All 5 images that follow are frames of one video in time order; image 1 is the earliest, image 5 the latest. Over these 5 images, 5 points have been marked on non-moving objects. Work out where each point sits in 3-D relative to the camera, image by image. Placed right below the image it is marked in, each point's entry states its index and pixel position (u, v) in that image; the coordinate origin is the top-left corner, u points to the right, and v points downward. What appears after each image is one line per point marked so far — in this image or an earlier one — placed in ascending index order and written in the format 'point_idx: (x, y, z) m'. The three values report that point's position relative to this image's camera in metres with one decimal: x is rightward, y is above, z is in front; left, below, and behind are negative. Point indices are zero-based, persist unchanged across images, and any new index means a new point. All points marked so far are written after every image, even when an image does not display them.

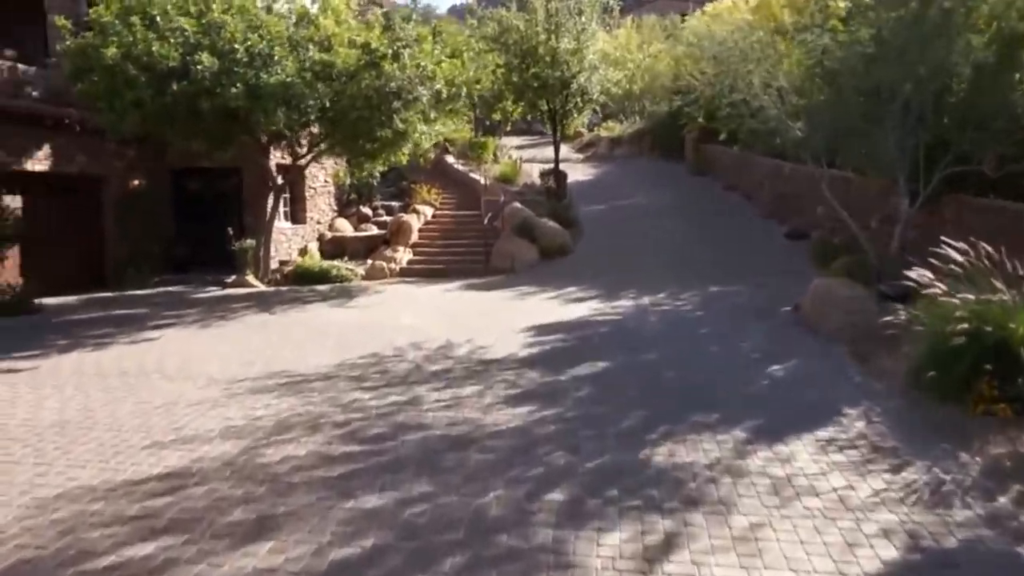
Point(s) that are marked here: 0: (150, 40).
0: (-6.1, +4.2, +13.2) m
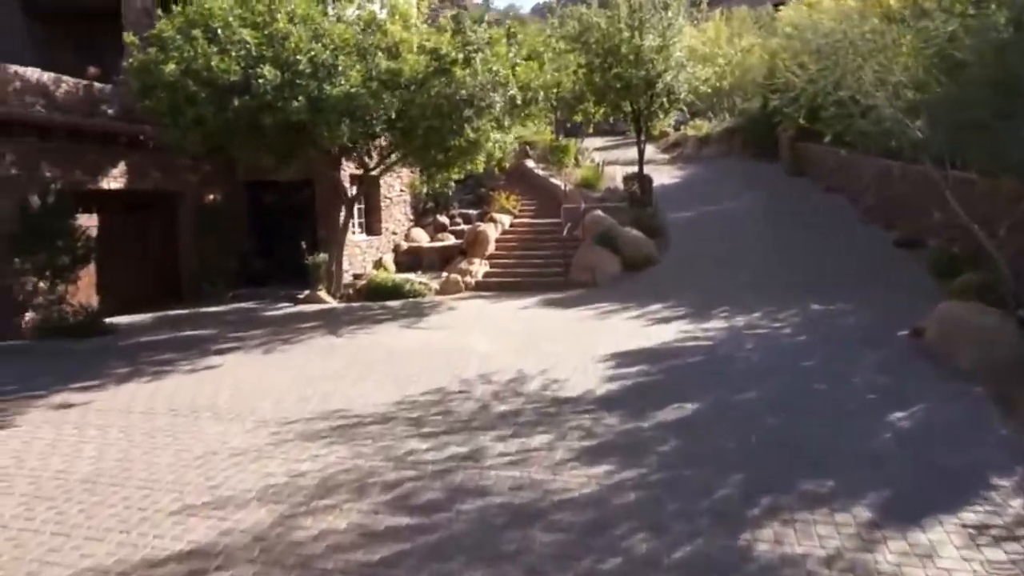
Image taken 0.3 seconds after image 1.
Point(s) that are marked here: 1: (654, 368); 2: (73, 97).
0: (-4.9, +3.8, +12.7) m
1: (+2.0, -1.1, +11.0) m
2: (-9.2, +4.0, +16.3) m
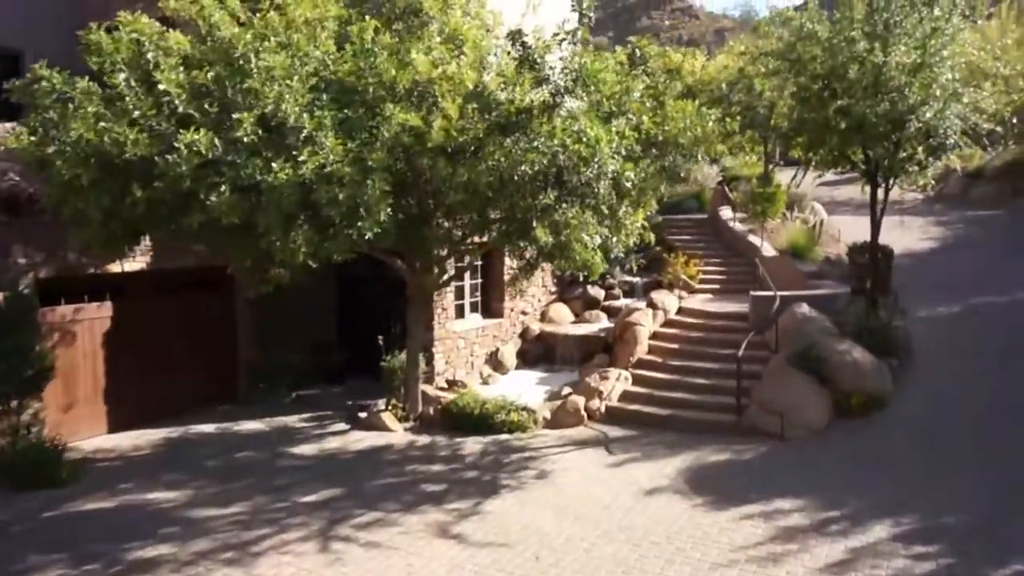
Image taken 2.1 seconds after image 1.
0: (-4.0, +1.8, +7.9) m
1: (+1.8, -3.4, +4.4) m
2: (-7.1, +2.1, +12.6) m
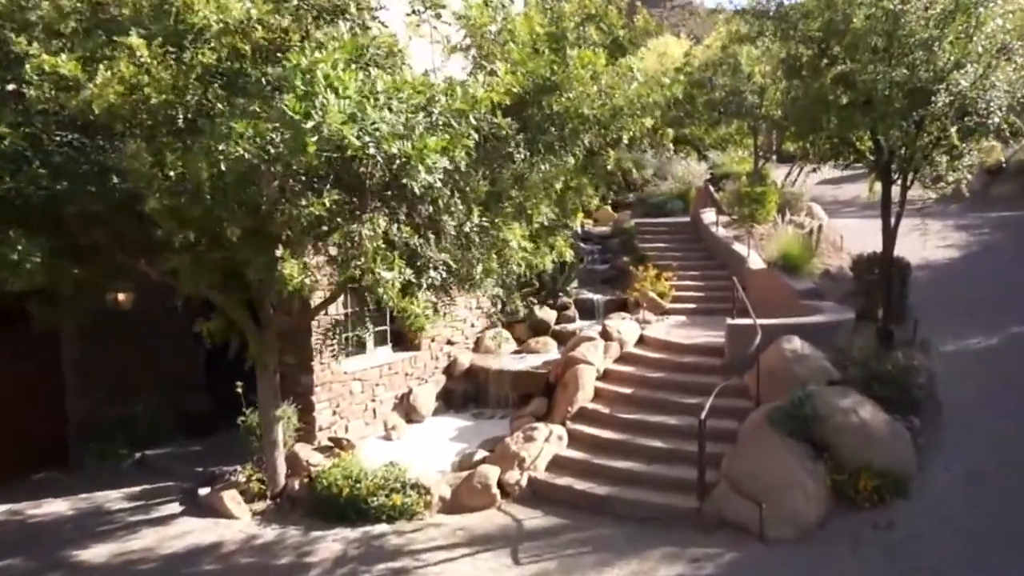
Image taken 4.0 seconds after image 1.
0: (-5.5, +1.3, +4.4) m
1: (+0.3, -3.9, +0.8) m
2: (-8.6, +1.6, +9.0) m
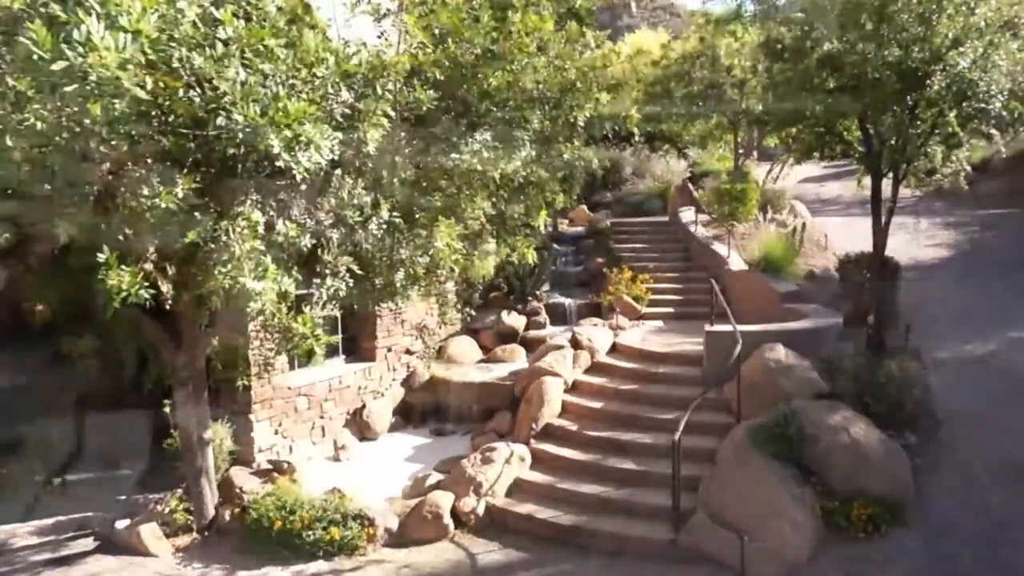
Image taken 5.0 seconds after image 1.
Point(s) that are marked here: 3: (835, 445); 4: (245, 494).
0: (-6.0, +1.2, +3.2) m
1: (0.0, -3.9, -0.3) m
2: (-9.1, +1.5, +7.8) m
3: (+3.6, -1.7, +8.5) m
4: (-3.2, -2.5, +9.7) m
